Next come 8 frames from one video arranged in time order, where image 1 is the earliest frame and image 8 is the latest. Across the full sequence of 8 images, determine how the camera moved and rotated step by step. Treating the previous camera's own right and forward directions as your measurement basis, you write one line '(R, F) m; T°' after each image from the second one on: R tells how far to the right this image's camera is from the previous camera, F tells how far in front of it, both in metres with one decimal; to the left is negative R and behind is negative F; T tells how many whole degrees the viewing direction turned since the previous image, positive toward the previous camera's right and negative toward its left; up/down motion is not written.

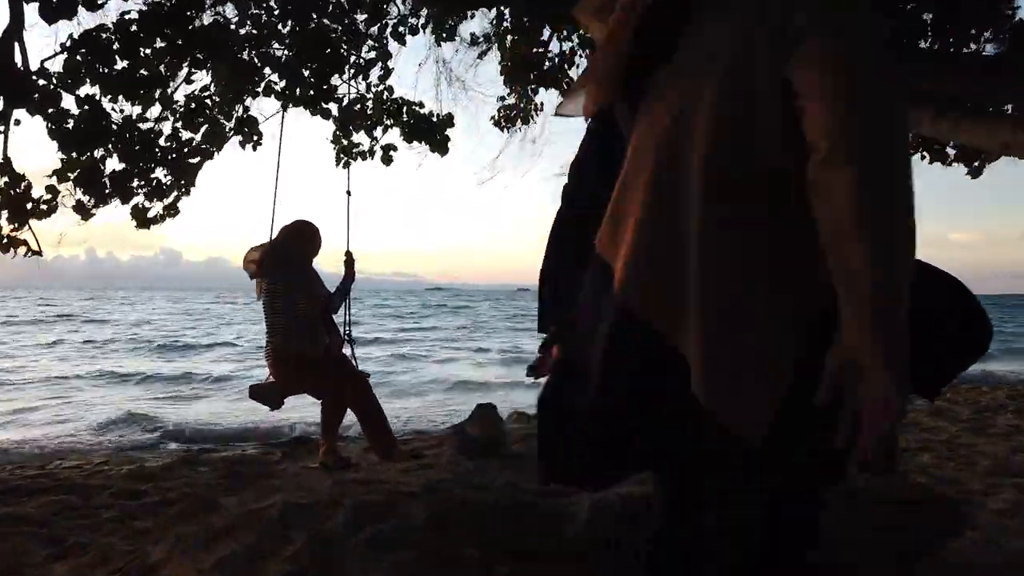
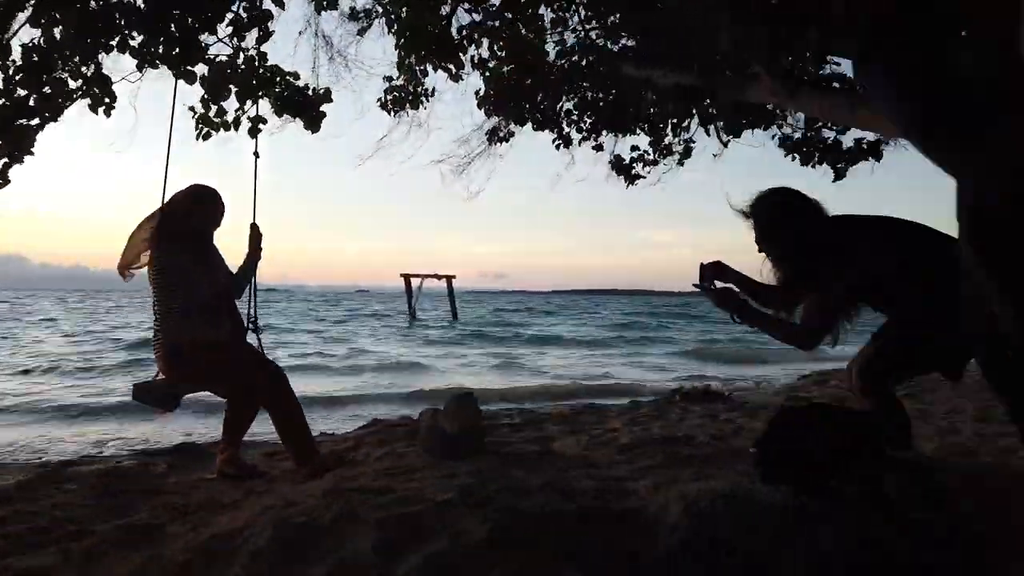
(-0.4, +0.4) m; +12°
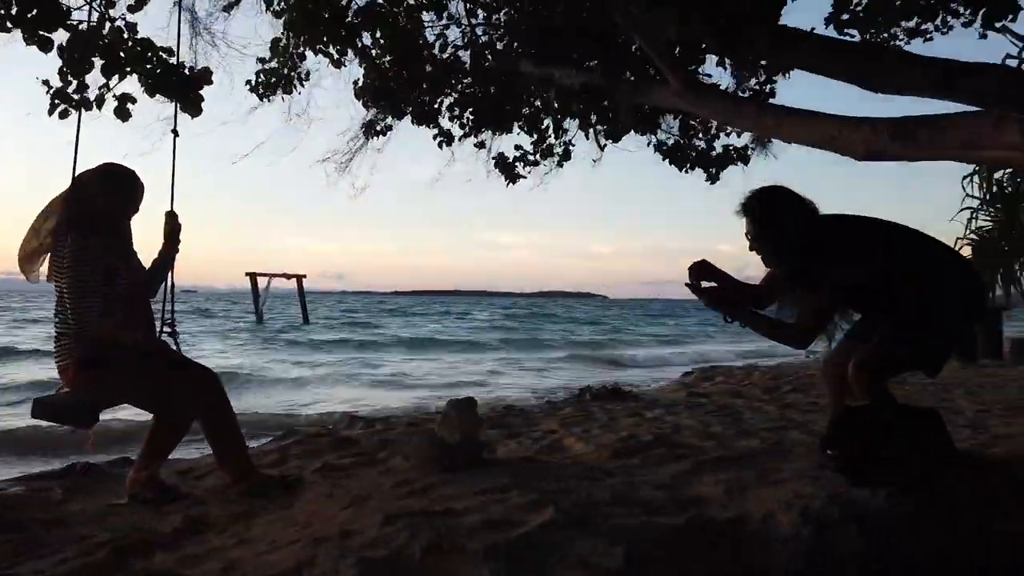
(-0.5, +0.2) m; +12°
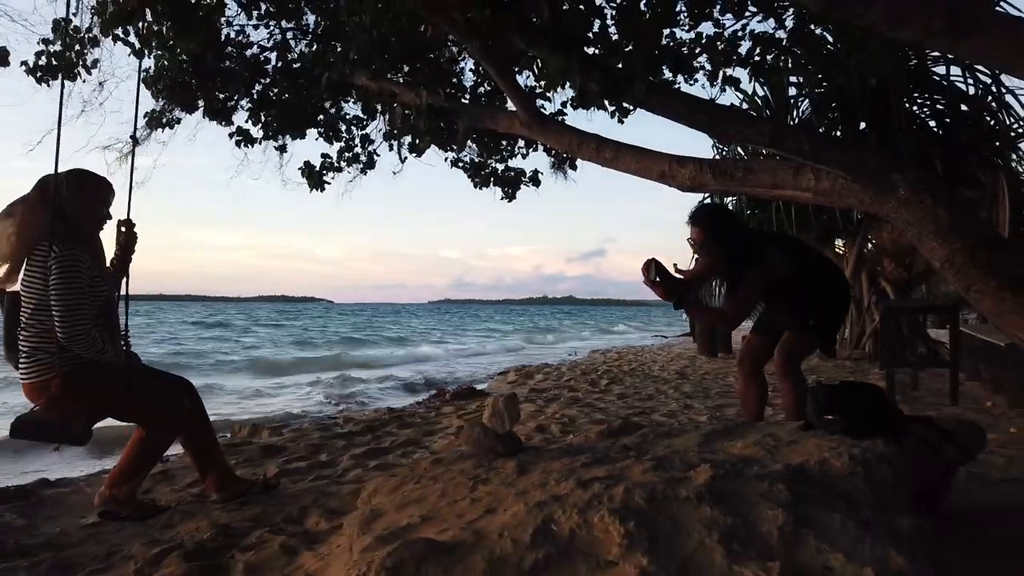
(-1.0, -0.2) m; +20°
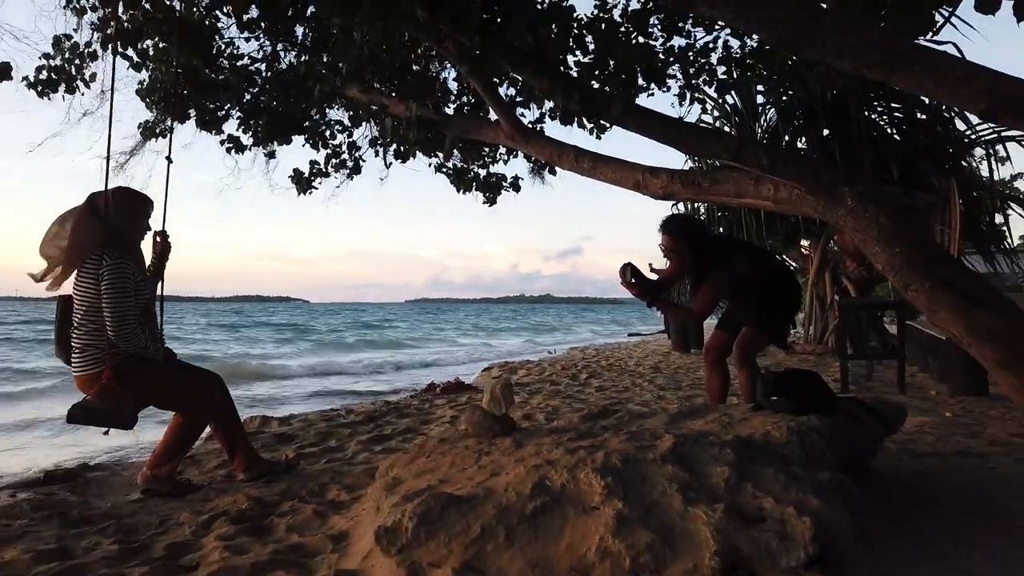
(-0.1, -0.4) m; +2°
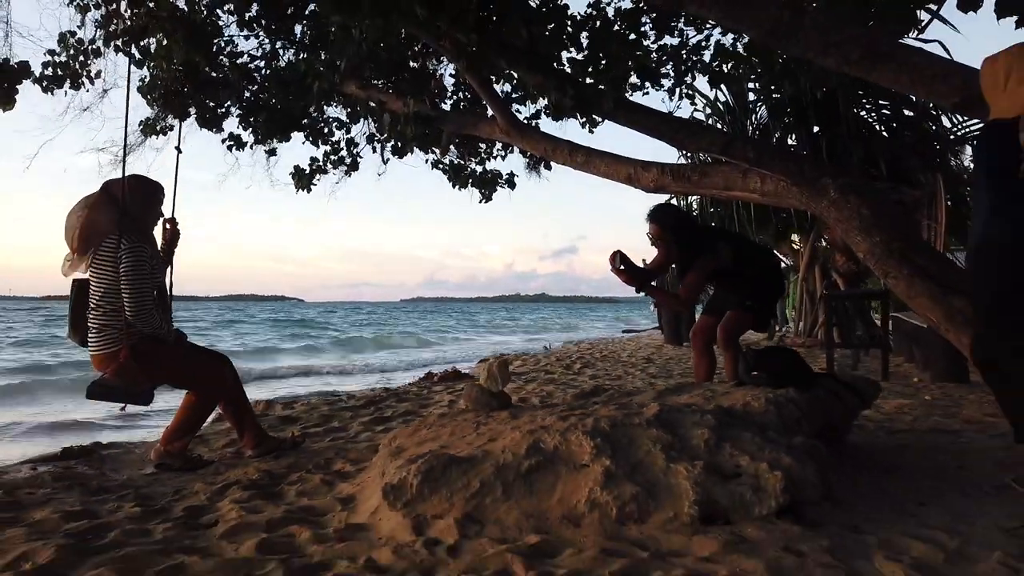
(0.0, -0.2) m; 0°
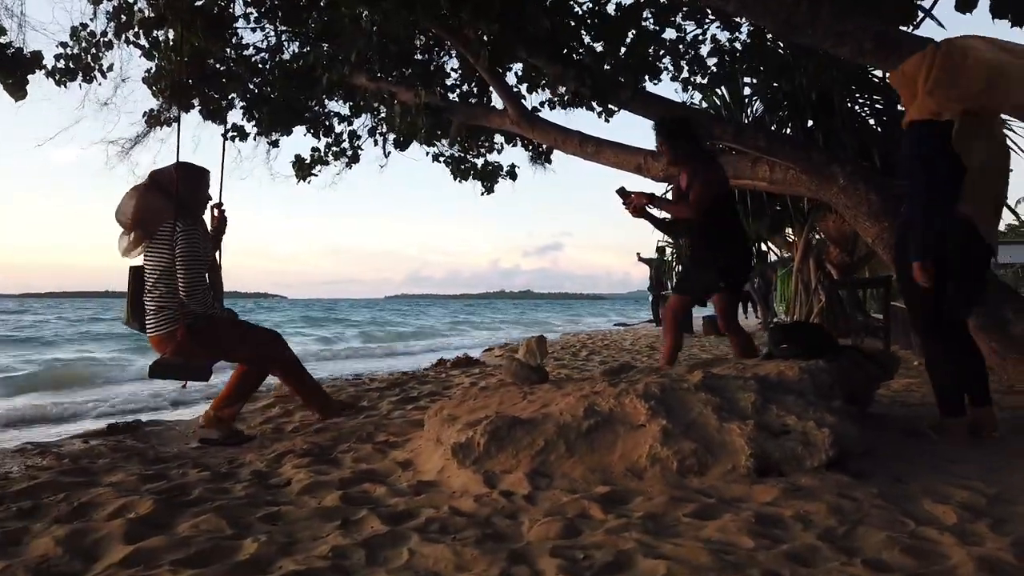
(-0.2, -0.1) m; +1°
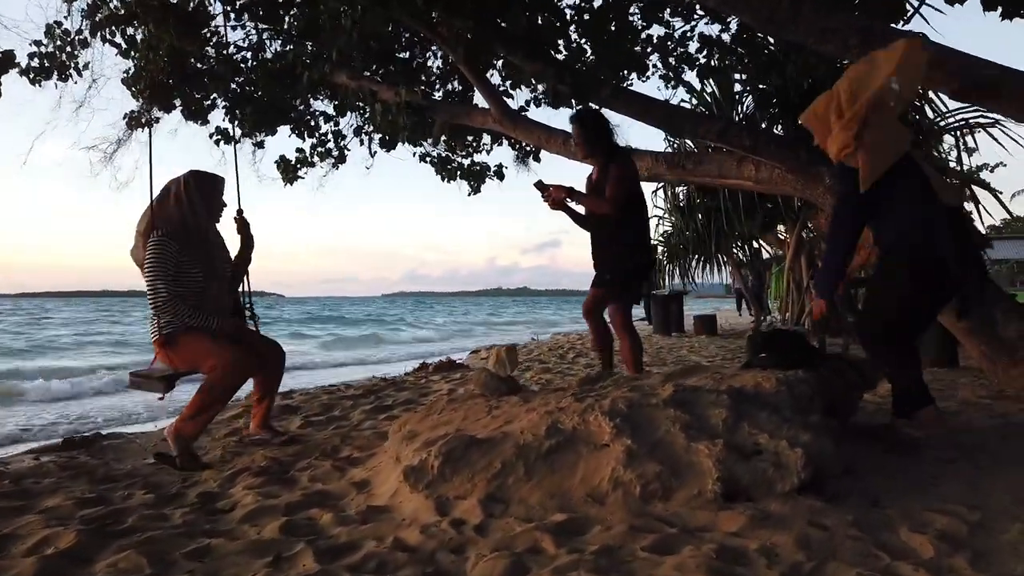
(+0.1, +0.1) m; 0°
